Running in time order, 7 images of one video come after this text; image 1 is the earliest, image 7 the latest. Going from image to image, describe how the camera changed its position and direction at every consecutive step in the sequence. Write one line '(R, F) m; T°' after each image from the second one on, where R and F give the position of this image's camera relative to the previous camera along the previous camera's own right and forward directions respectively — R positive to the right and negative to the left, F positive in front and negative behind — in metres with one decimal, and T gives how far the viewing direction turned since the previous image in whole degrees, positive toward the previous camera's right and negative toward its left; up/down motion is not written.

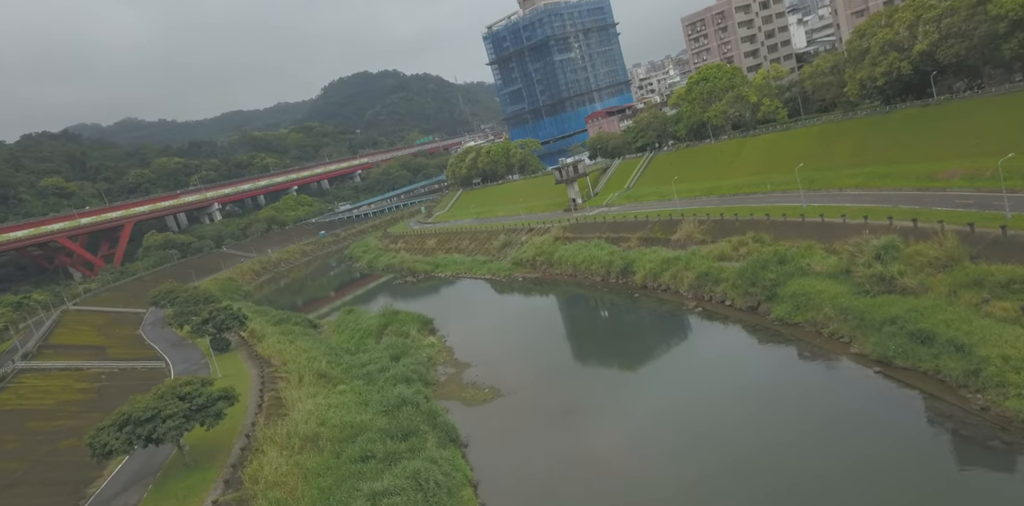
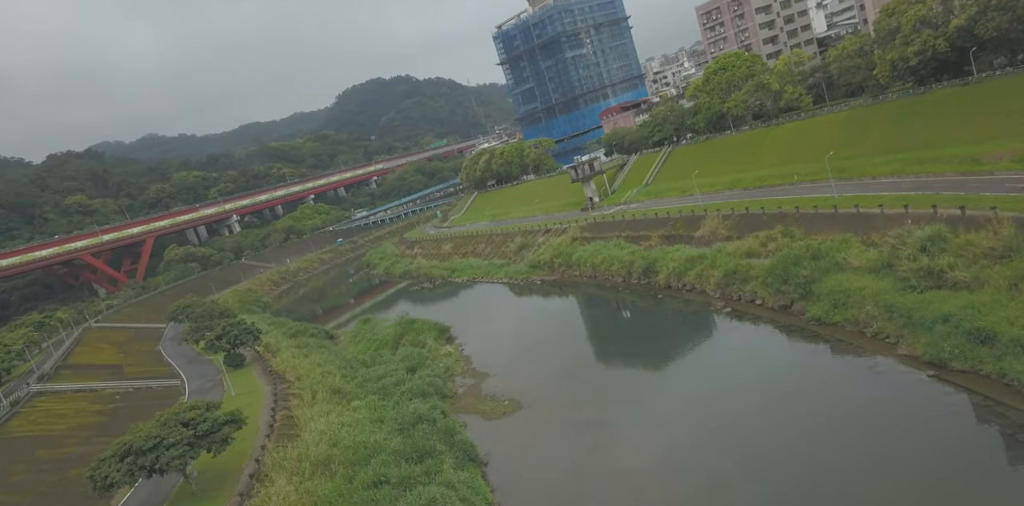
(+0.1, +1.1) m; -2°
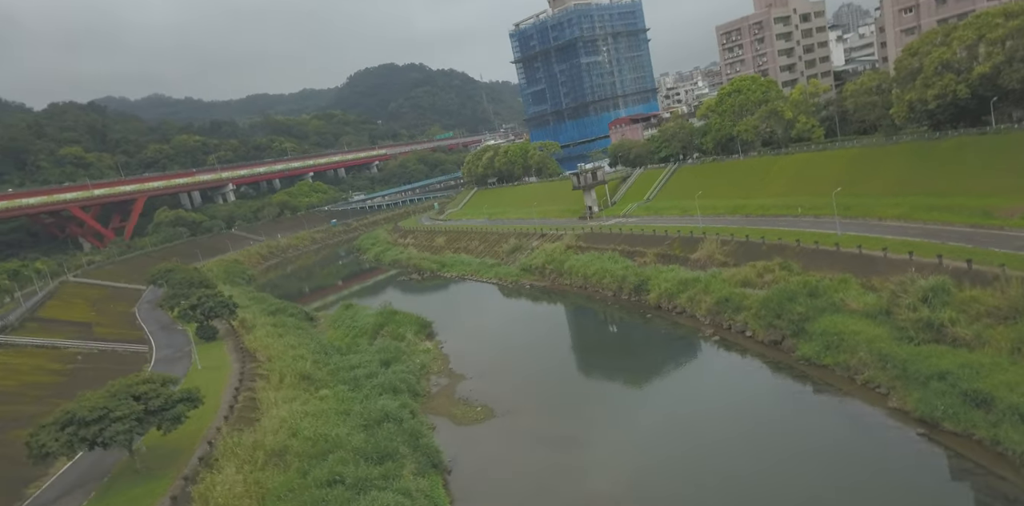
(+0.1, +0.7) m; +1°
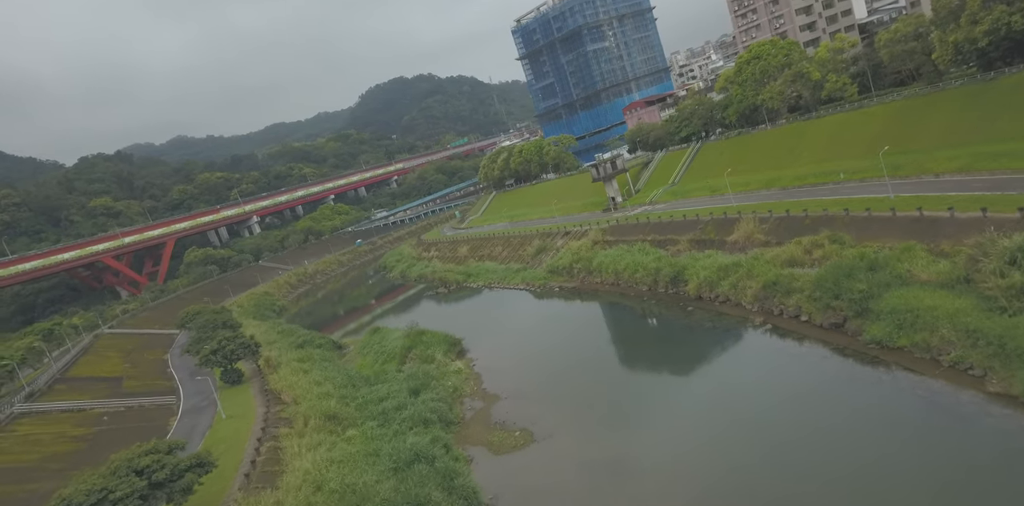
(+0.3, +1.7) m; -3°
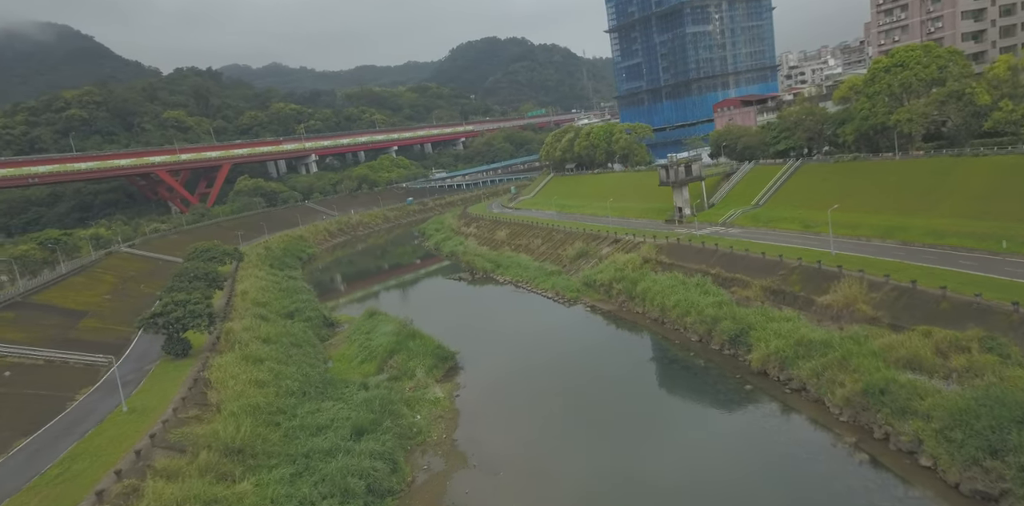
(+1.3, +6.3) m; -5°
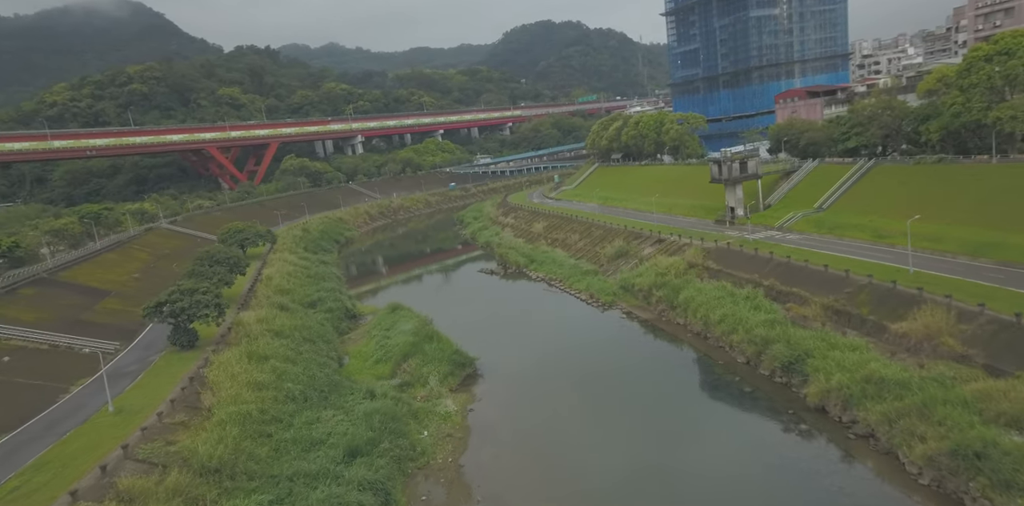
(+0.6, +2.3) m; -4°
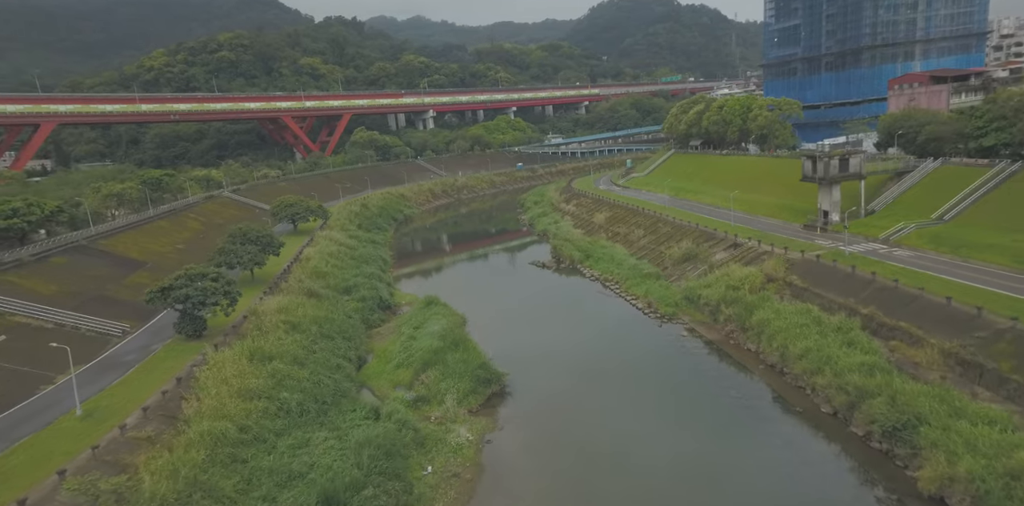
(+0.9, +3.4) m; -7°
